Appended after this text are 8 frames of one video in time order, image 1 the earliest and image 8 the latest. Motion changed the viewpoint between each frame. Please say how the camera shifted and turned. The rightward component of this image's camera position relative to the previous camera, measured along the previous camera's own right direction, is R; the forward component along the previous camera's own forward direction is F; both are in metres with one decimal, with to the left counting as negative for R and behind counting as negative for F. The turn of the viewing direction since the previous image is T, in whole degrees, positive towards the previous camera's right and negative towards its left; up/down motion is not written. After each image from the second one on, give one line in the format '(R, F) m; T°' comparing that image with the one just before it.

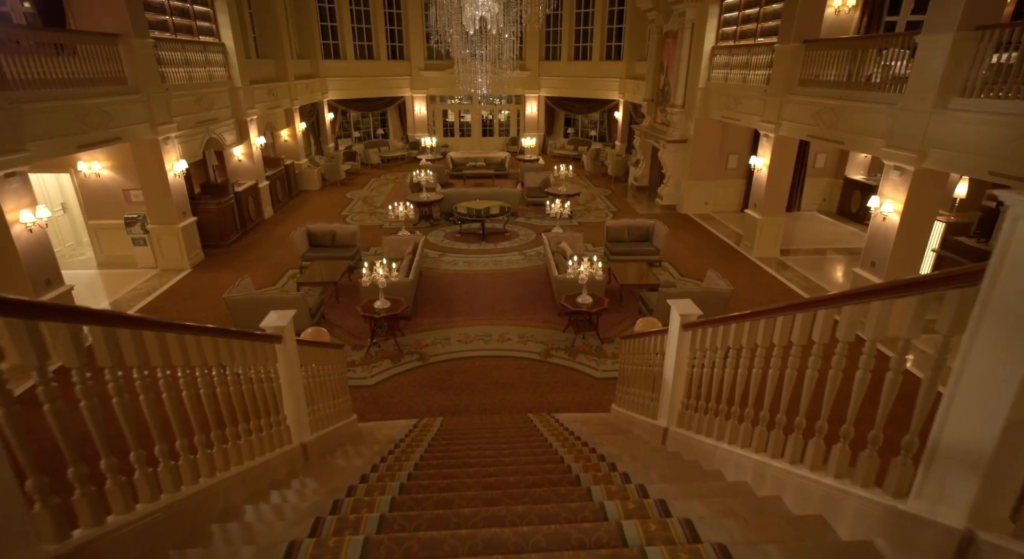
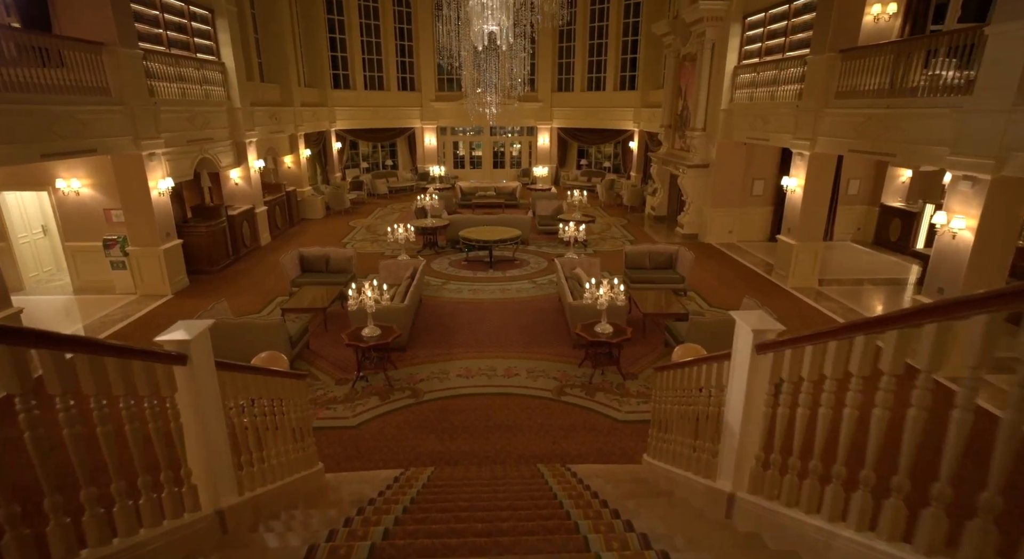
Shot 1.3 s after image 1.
(0.0, +1.0) m; -1°
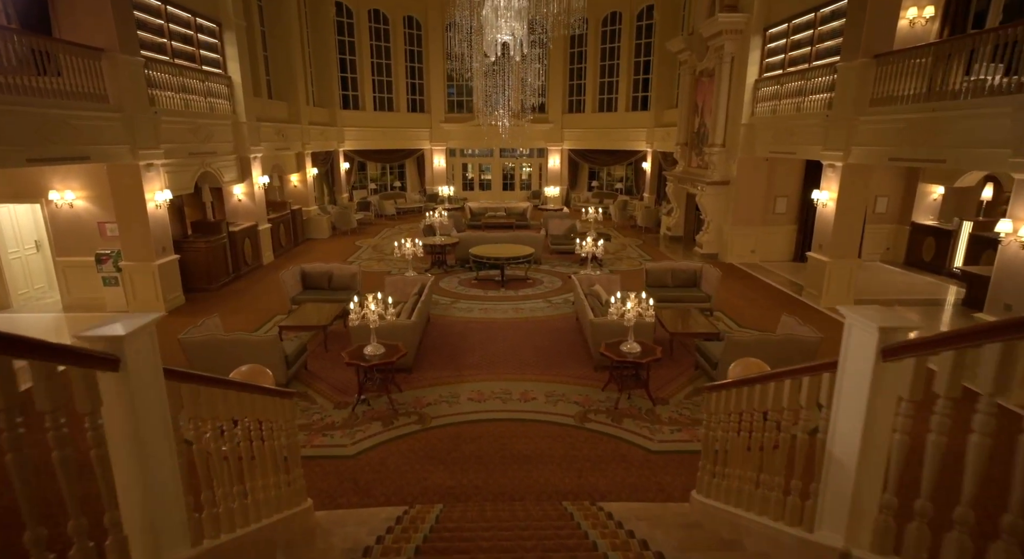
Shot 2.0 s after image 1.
(-0.1, +0.6) m; -1°
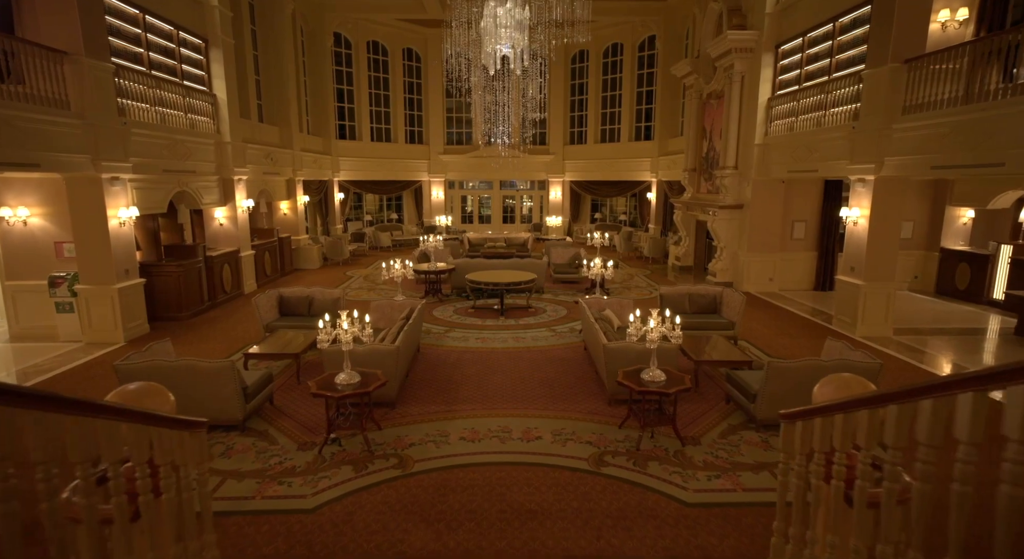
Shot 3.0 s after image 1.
(0.0, +0.9) m; 0°
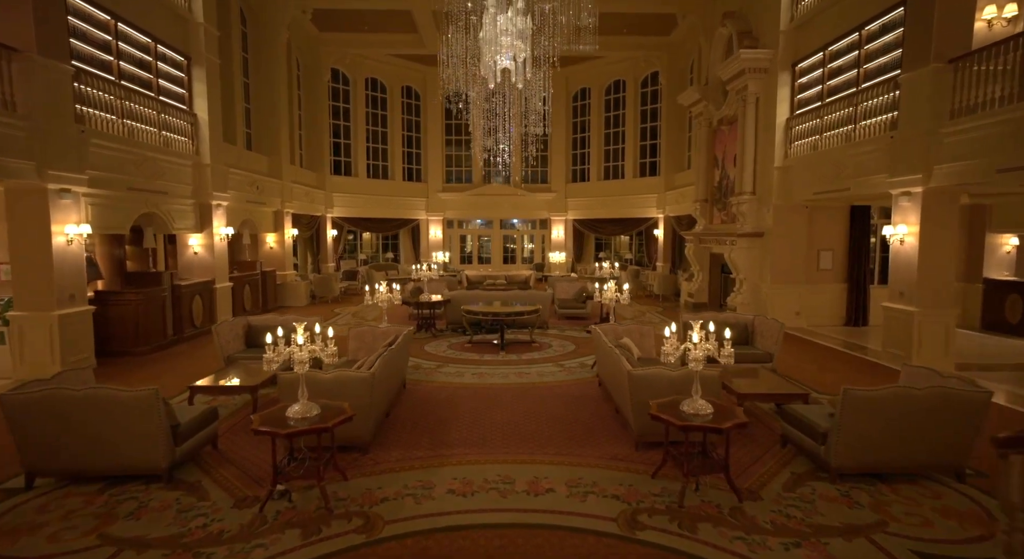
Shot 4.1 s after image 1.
(0.0, +1.1) m; 0°
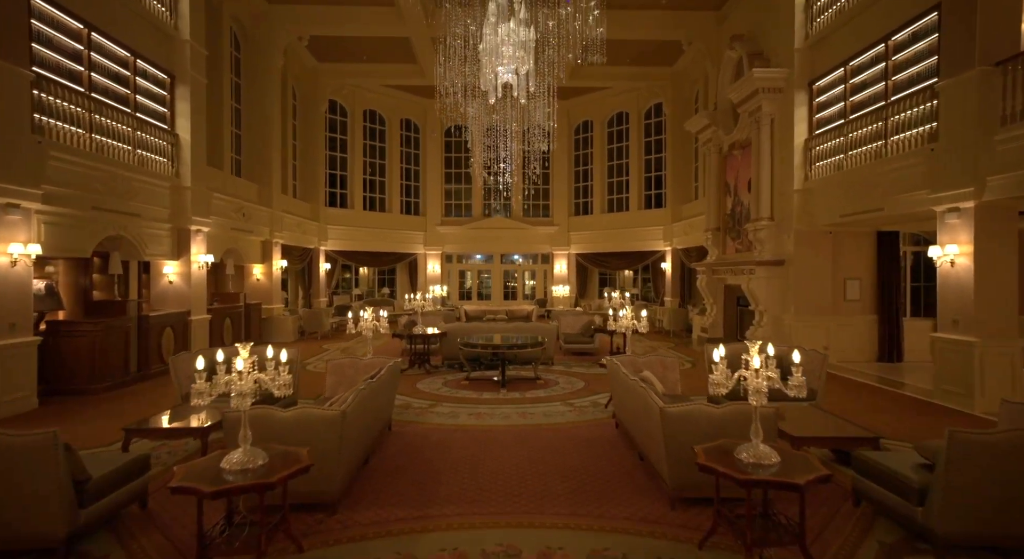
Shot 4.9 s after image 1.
(0.0, +0.8) m; 0°
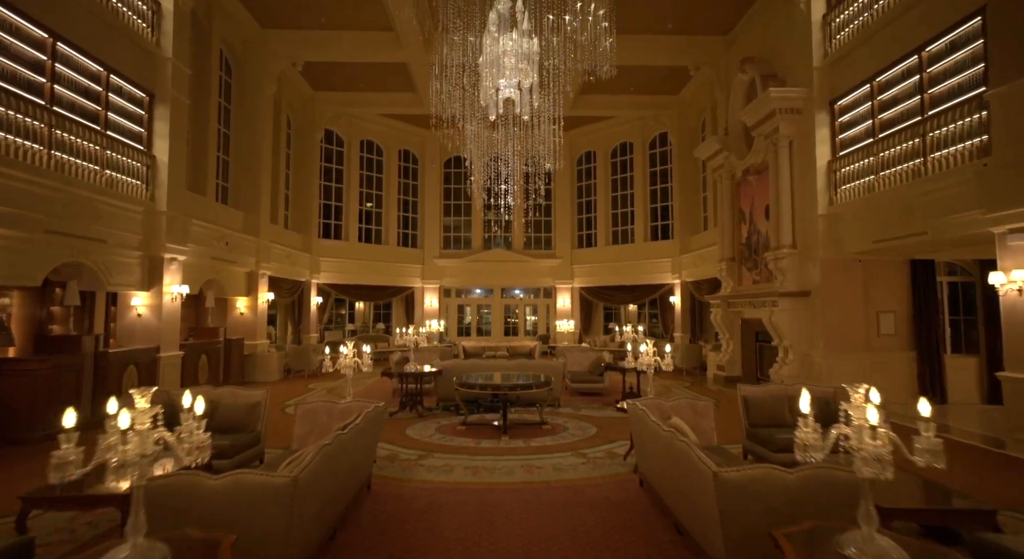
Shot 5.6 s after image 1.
(0.0, +0.8) m; 0°
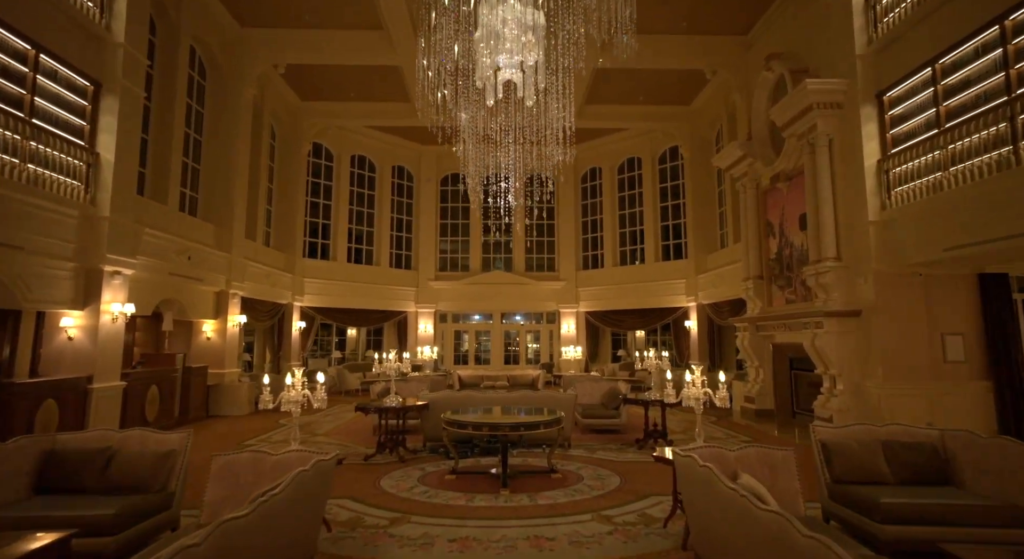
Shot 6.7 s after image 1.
(0.0, +1.3) m; 0°
